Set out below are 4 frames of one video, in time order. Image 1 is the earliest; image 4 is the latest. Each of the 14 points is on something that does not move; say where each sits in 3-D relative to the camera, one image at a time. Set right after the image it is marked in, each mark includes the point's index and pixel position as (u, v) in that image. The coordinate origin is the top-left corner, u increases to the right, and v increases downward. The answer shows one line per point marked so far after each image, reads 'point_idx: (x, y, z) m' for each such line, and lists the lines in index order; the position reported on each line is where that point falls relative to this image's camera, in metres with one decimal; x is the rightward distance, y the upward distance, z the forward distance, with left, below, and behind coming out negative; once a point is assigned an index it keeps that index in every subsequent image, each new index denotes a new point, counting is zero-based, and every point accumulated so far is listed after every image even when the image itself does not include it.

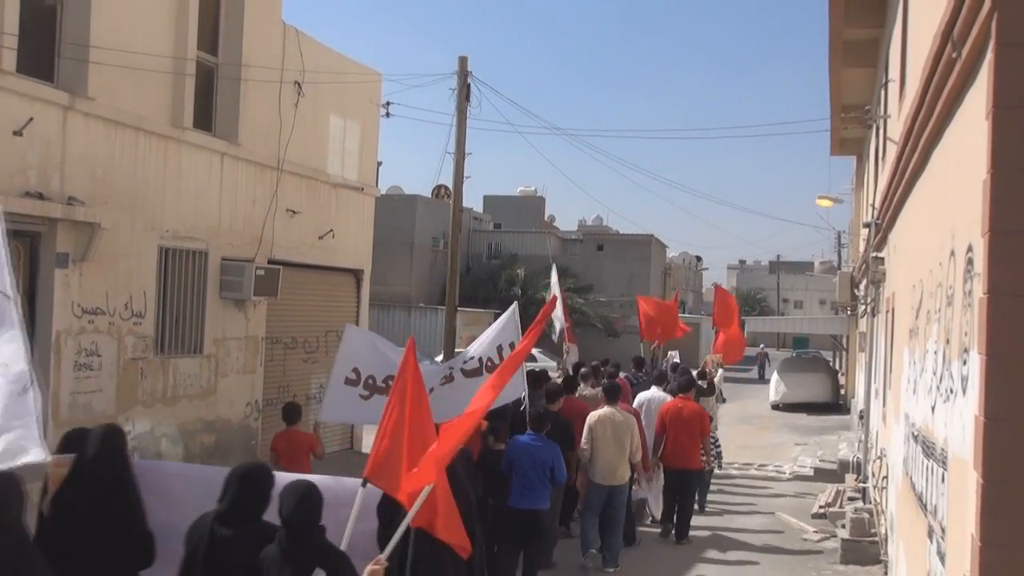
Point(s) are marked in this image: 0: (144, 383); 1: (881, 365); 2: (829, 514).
0: (-3.7, -0.9, +10.1) m
1: (+4.2, -0.9, +11.6) m
2: (+3.7, -2.6, +11.7) m
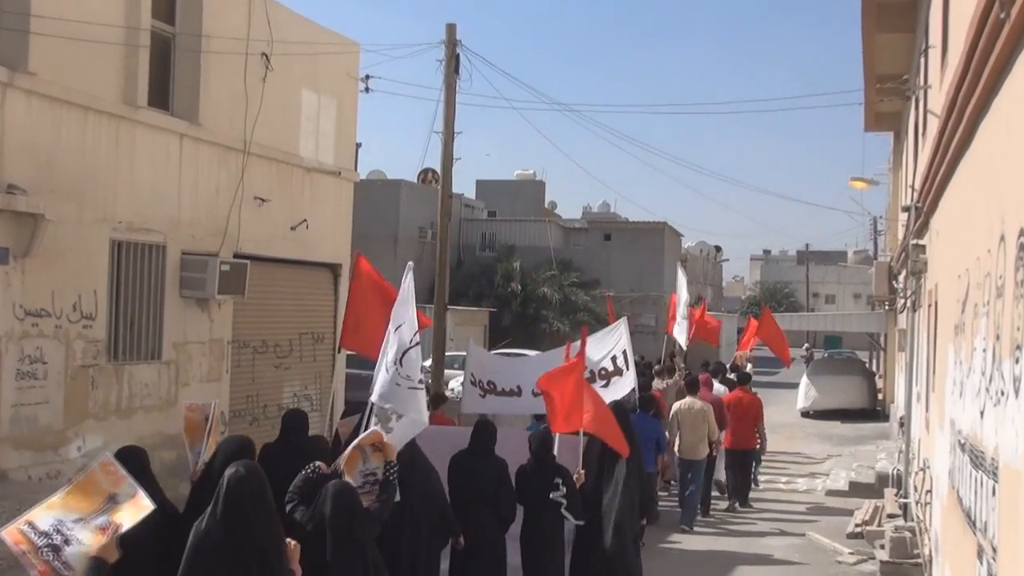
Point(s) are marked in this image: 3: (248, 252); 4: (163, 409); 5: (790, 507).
0: (-3.7, -0.9, +8.9) m
1: (+4.2, -0.8, +10.4) m
2: (+3.7, -2.5, +10.5) m
3: (-2.8, +0.4, +10.5) m
4: (-3.3, -1.2, +9.6) m
5: (+3.4, -2.6, +12.1) m
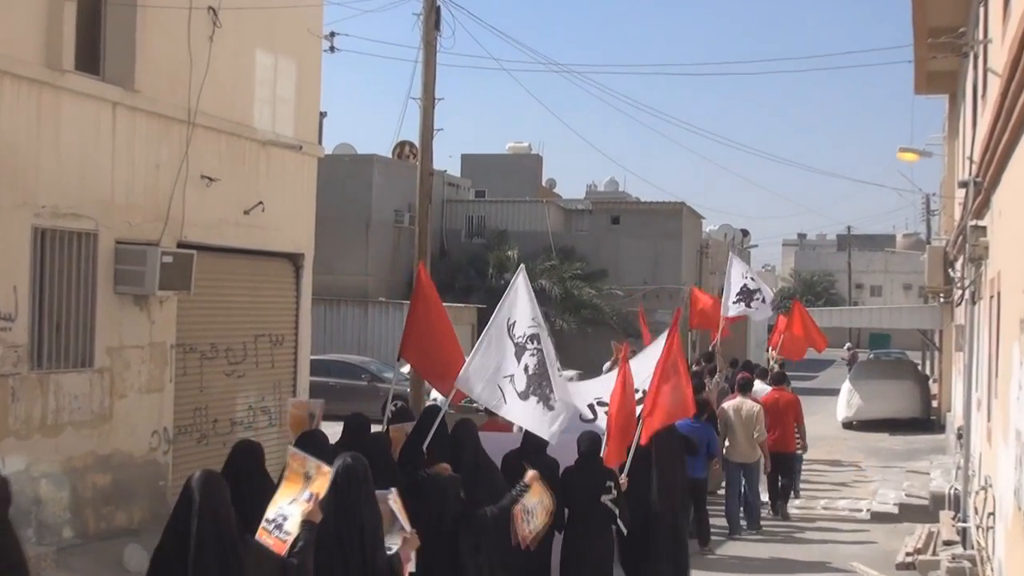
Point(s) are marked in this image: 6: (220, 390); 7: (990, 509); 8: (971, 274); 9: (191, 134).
0: (-3.8, -0.9, +7.5) m
1: (+4.2, -0.7, +8.9) m
2: (+3.6, -2.5, +9.0) m
3: (-2.9, +0.4, +9.1) m
4: (-3.4, -1.1, +8.2) m
5: (+3.3, -2.6, +10.7) m
6: (-2.8, -1.0, +9.6) m
7: (+4.1, -1.9, +8.5) m
8: (+4.3, +0.1, +9.5) m
9: (-2.9, +1.4, +9.0) m
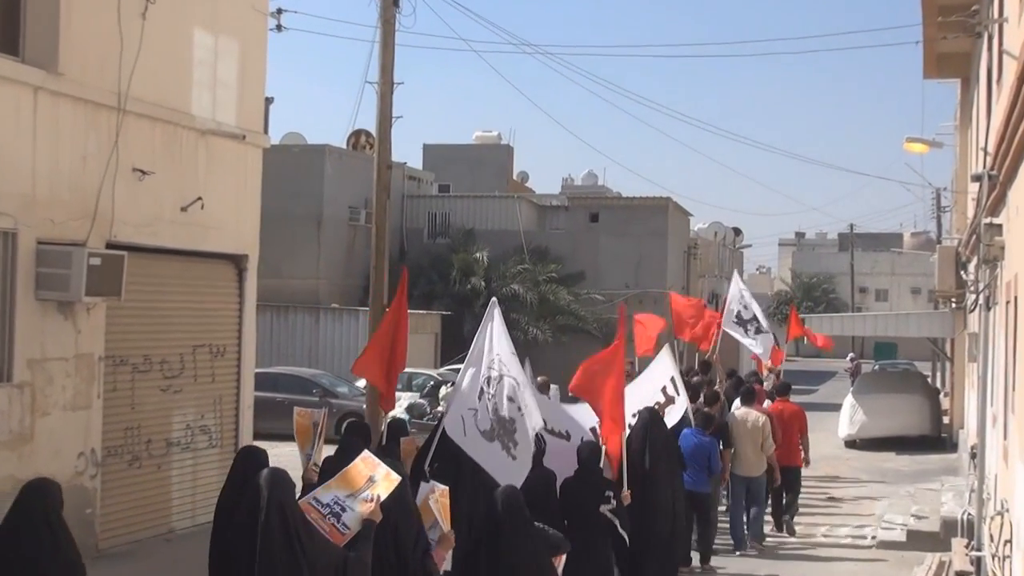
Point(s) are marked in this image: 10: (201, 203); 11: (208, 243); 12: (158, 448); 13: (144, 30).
0: (-4.0, -0.9, +6.7) m
1: (+3.9, -0.7, +8.1) m
2: (+3.4, -2.5, +8.2) m
3: (-3.1, +0.4, +8.2) m
4: (-3.6, -1.2, +7.4) m
5: (+3.1, -2.6, +9.8) m
6: (-3.0, -1.0, +8.7) m
7: (+3.8, -1.9, +7.7) m
8: (+4.1, +0.1, +8.7) m
9: (-3.1, +1.3, +8.2) m
10: (-2.7, +0.7, +9.1) m
11: (-2.7, +0.4, +9.3) m
12: (-3.0, -1.4, +8.8) m
13: (-3.1, +2.2, +8.5) m
